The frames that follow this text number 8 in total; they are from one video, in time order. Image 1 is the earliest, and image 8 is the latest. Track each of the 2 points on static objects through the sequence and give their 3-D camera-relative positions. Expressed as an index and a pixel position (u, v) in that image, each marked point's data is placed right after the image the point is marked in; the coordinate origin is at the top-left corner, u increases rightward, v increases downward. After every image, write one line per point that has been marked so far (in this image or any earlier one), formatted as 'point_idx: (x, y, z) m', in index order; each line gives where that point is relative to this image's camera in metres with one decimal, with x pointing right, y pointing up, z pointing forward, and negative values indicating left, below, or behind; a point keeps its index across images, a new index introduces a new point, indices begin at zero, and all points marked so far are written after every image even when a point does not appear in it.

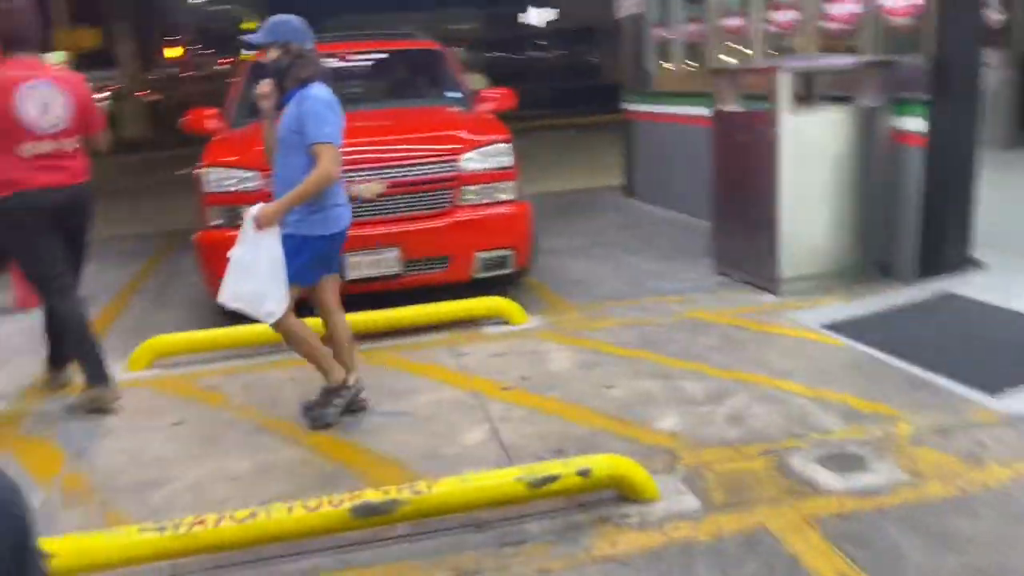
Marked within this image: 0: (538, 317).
0: (+0.2, -0.2, +5.8) m
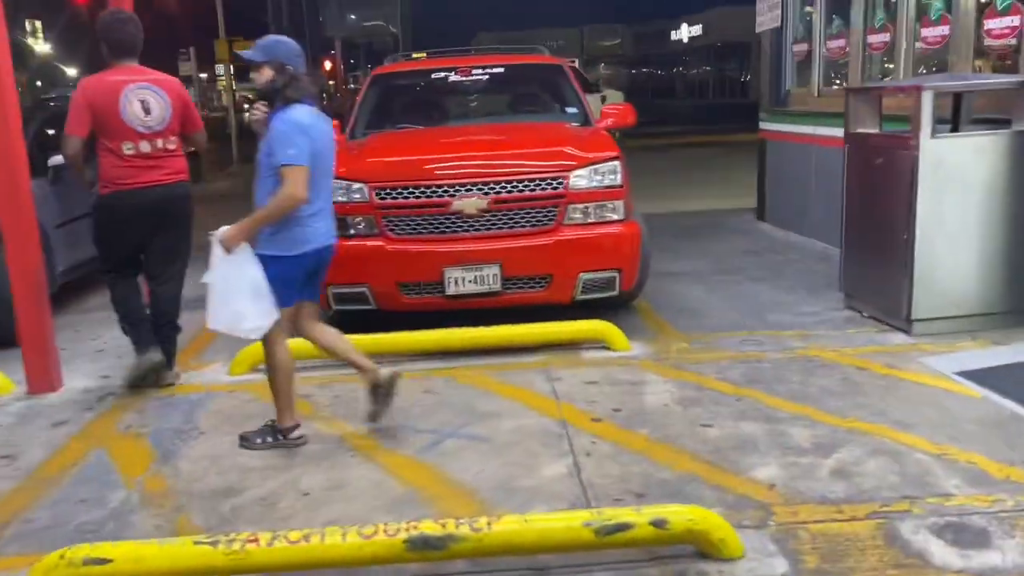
0: (+0.8, -0.4, +5.5) m
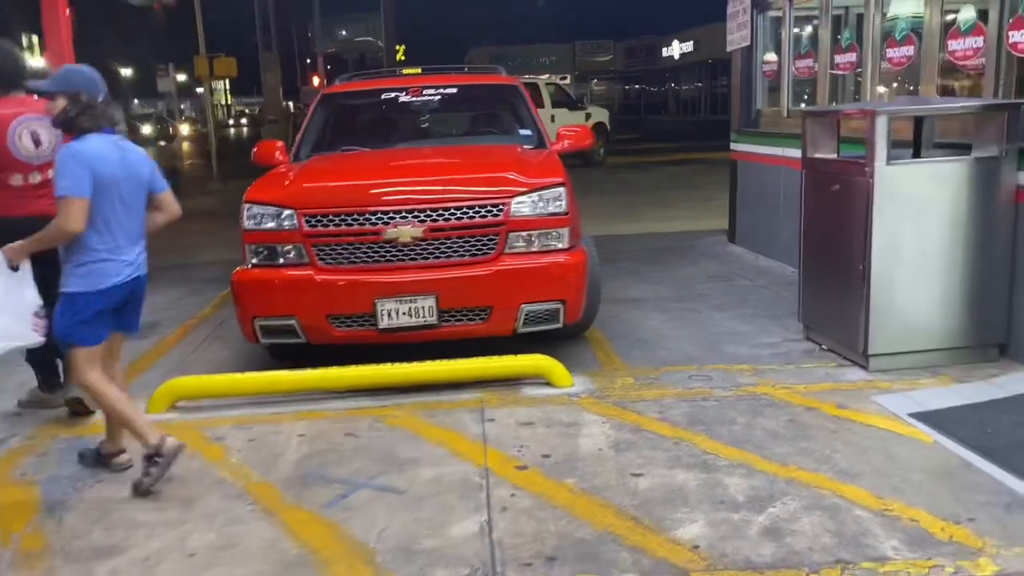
0: (+0.4, -0.6, +5.3) m
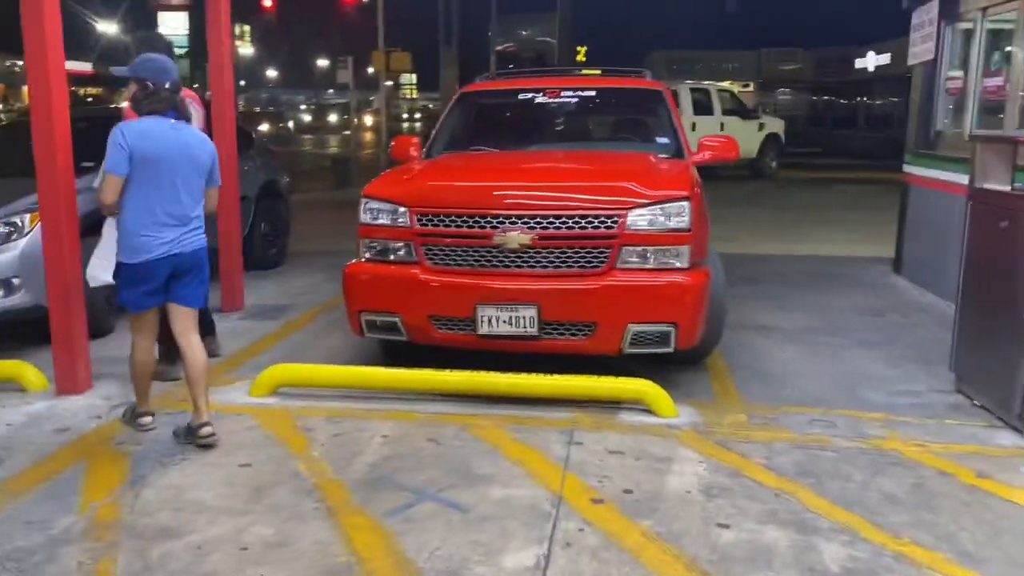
0: (+1.0, -0.7, +4.9) m
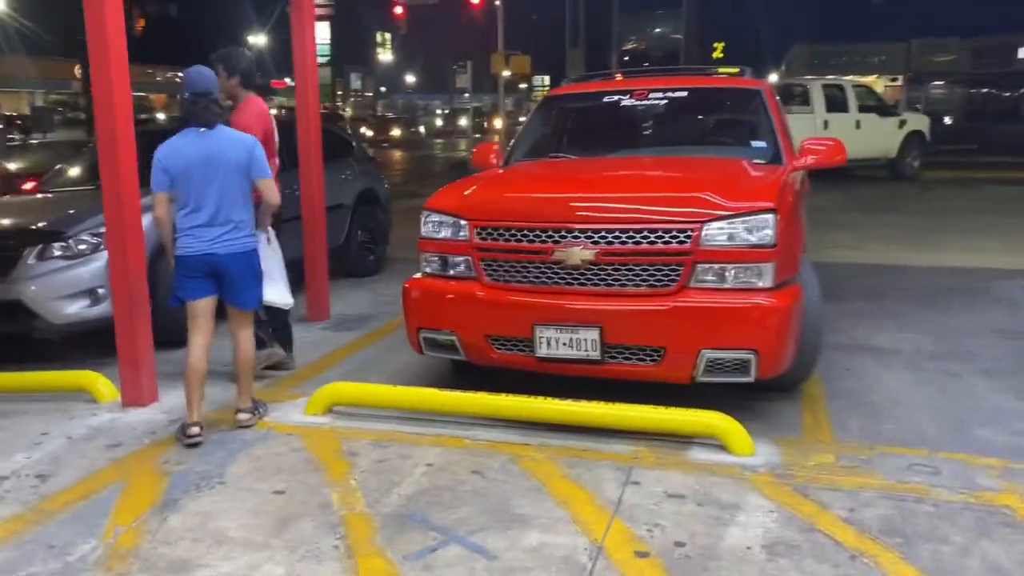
0: (+1.3, -0.8, +4.4) m
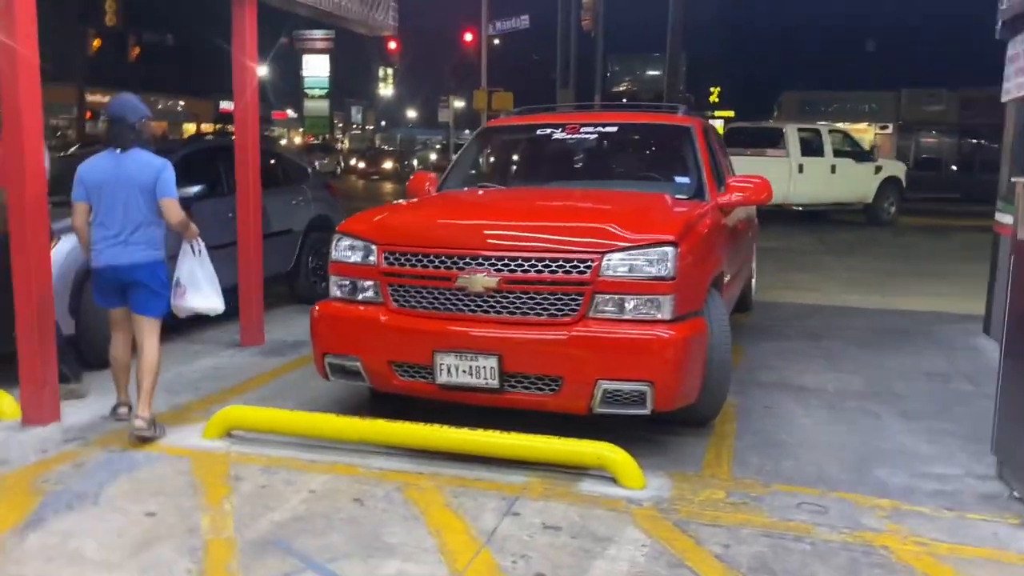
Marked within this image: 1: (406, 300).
0: (+0.8, -1.0, +4.3) m
1: (-0.6, -0.1, +4.8) m
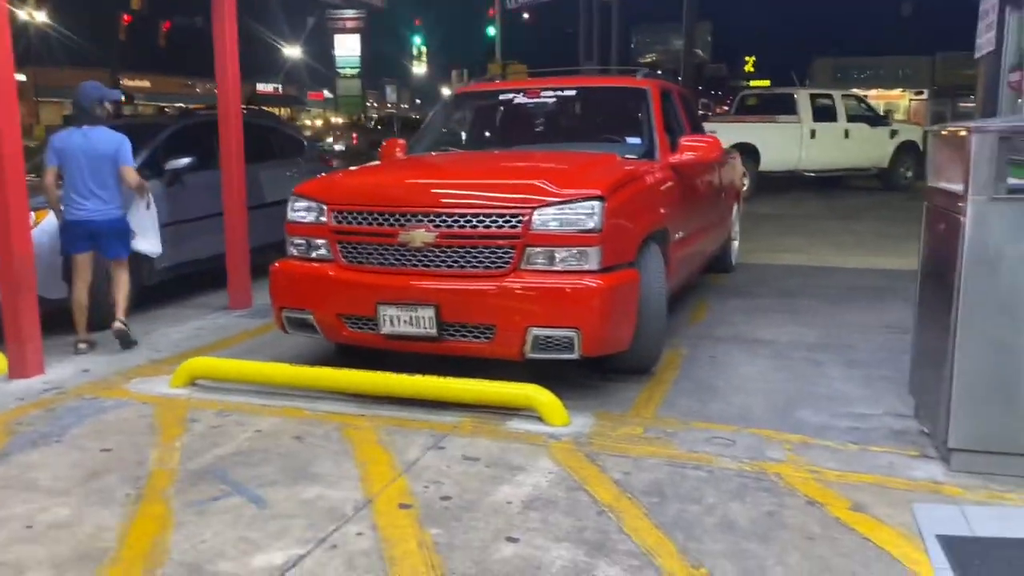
0: (+0.4, -0.7, +4.6) m
1: (-0.9, +0.2, +5.1) m
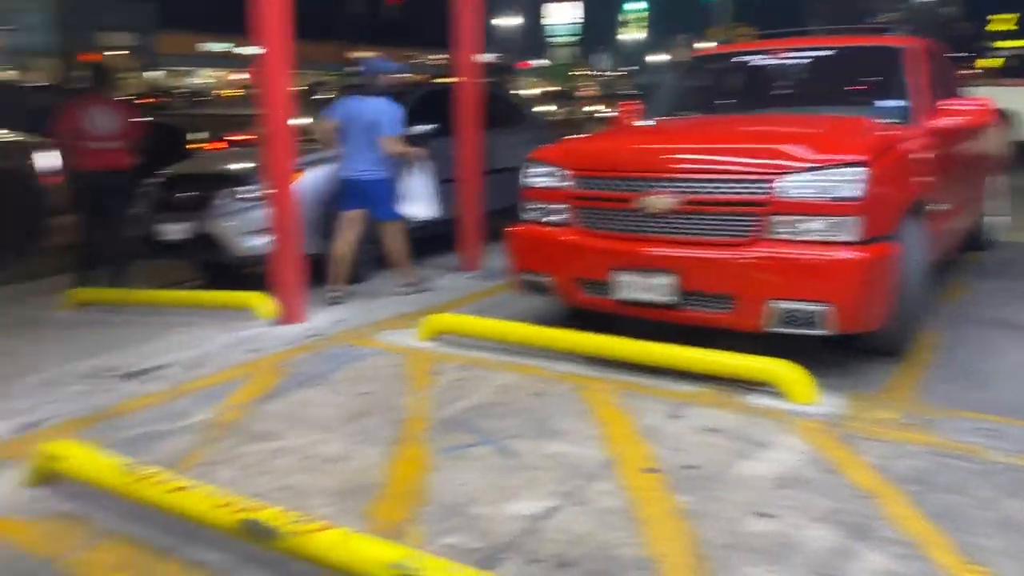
0: (+1.6, -0.6, +4.4) m
1: (+0.5, +0.4, +5.2) m
